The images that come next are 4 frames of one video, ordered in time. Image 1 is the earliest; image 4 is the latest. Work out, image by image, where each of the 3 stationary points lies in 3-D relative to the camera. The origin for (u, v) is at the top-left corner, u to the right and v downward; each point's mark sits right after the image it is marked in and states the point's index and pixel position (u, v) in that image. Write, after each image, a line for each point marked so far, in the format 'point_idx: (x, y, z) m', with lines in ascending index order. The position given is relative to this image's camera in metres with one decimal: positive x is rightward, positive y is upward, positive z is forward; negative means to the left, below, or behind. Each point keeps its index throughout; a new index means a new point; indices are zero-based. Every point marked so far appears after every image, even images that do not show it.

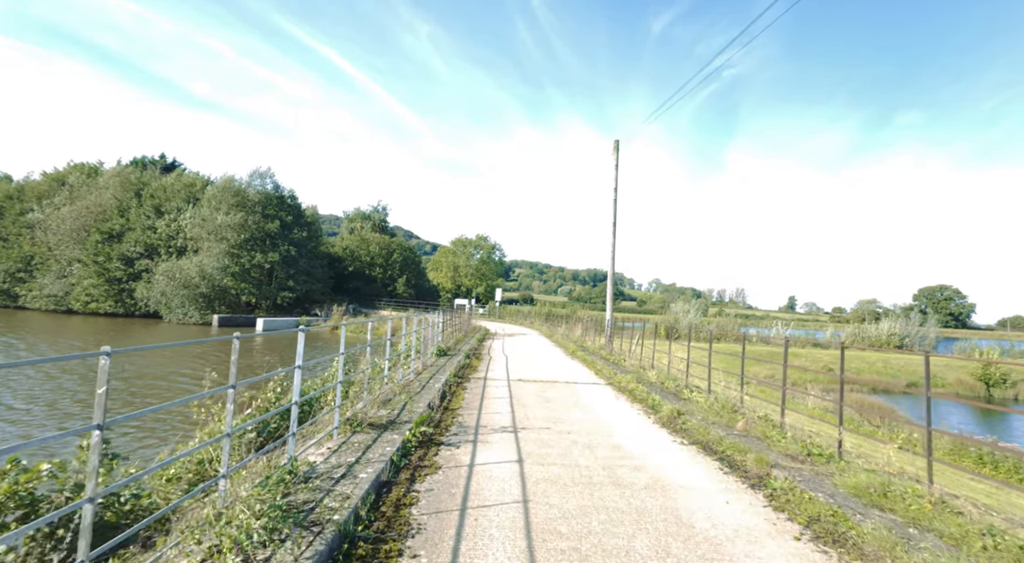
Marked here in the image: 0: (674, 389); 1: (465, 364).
0: (+2.8, -1.8, +9.3) m
1: (-1.1, -1.9, +12.6) m
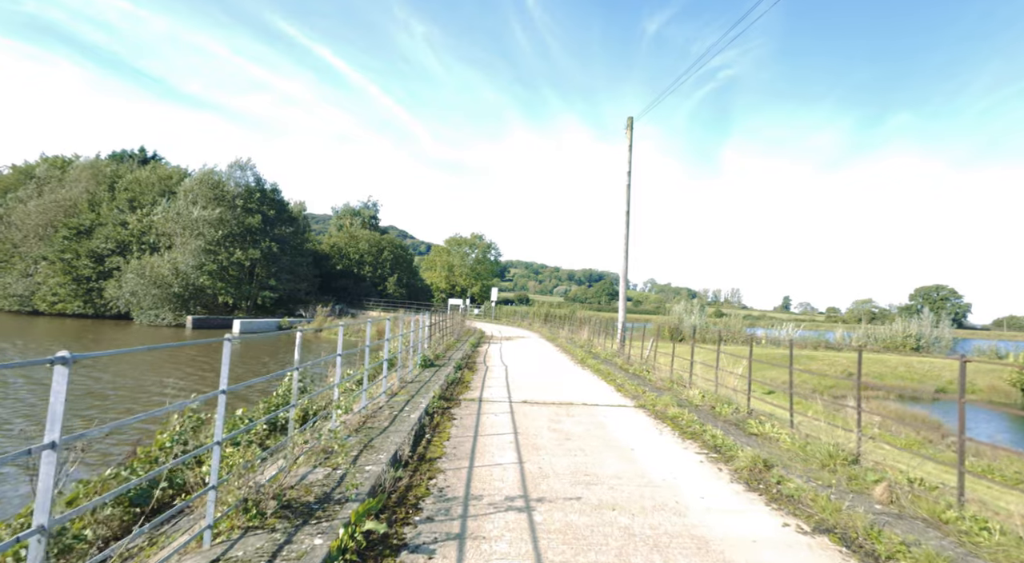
0: (+2.8, -1.7, +7.0) m
1: (-1.1, -1.8, +10.2) m
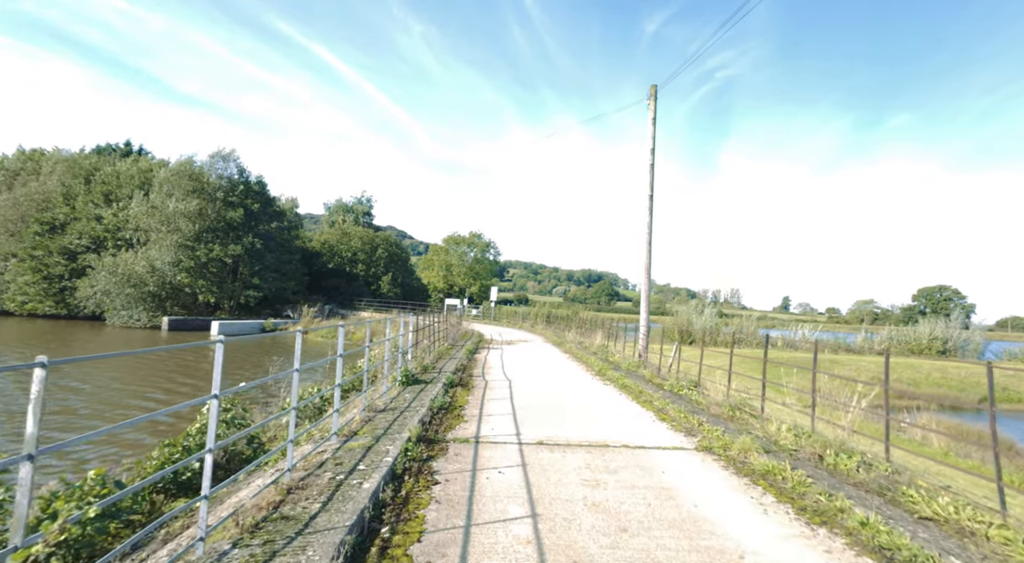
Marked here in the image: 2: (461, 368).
0: (+2.9, -1.6, +4.5) m
1: (-1.0, -1.7, +7.7) m
2: (-1.1, -1.9, +11.9) m
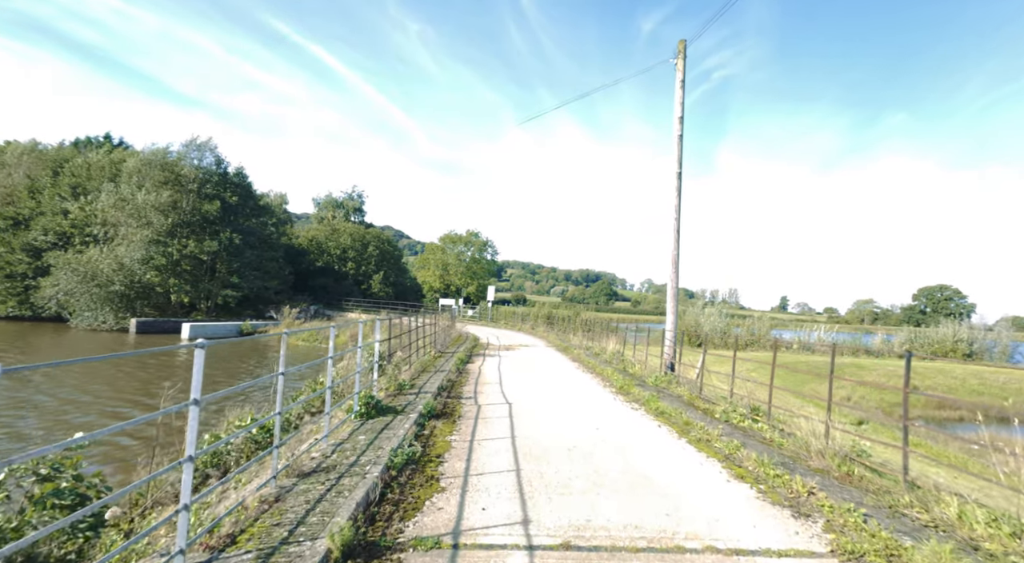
0: (+3.0, -1.5, +2.0) m
1: (-0.9, -1.6, +5.2) m
2: (-1.1, -1.8, +9.5) m
